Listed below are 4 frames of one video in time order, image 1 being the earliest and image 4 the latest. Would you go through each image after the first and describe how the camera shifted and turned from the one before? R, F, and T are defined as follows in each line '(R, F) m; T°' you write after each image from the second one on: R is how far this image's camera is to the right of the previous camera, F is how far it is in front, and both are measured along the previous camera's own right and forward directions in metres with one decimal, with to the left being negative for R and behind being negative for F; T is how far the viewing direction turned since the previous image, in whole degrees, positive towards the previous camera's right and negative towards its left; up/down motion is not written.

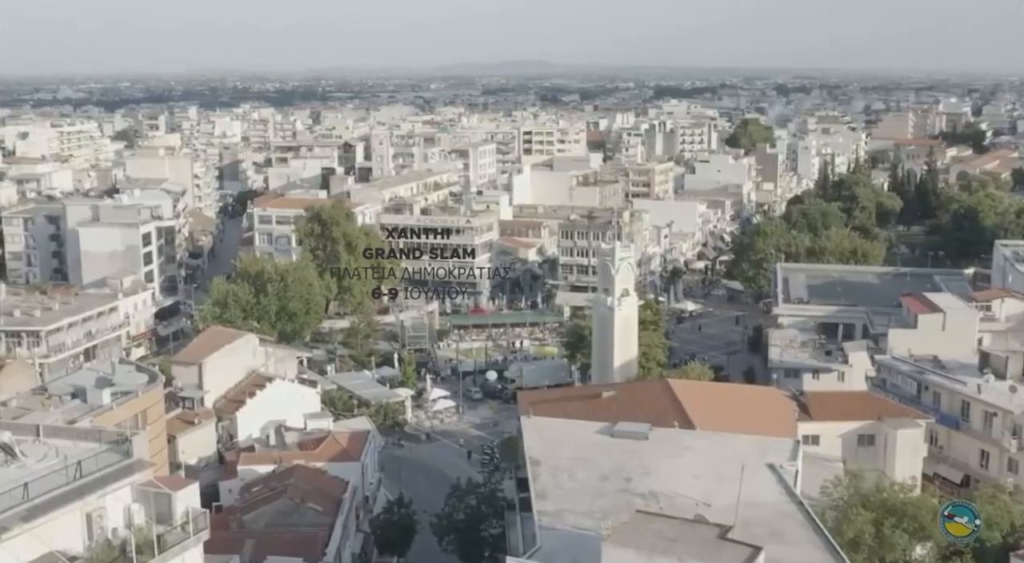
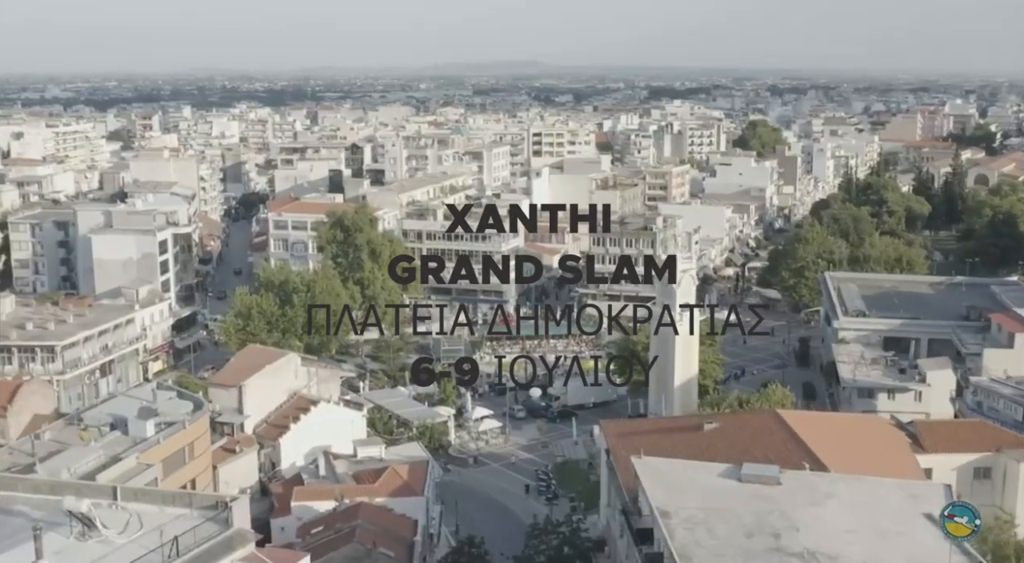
(-1.5, +1.6) m; +1°
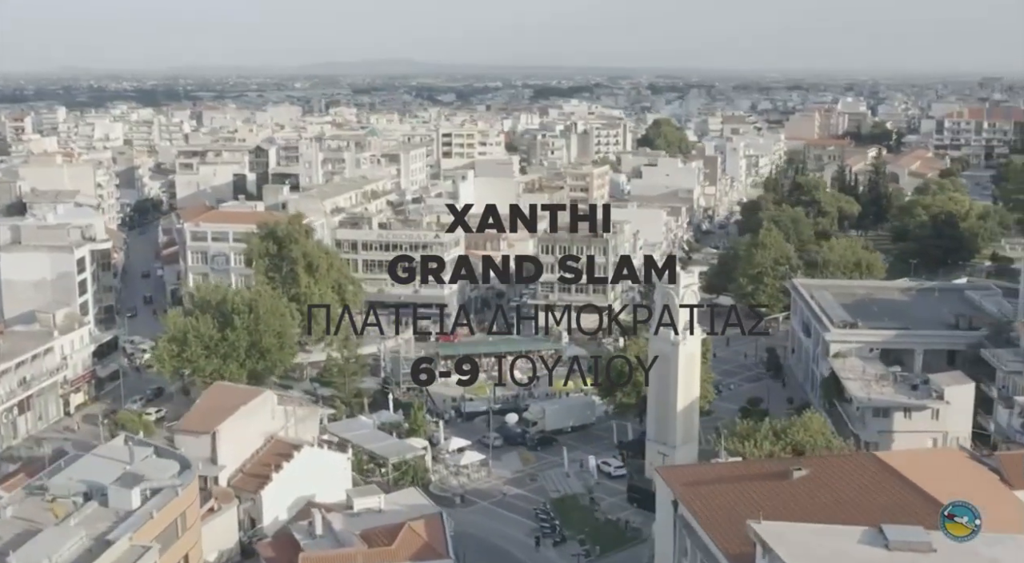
(-2.3, +2.3) m; +6°
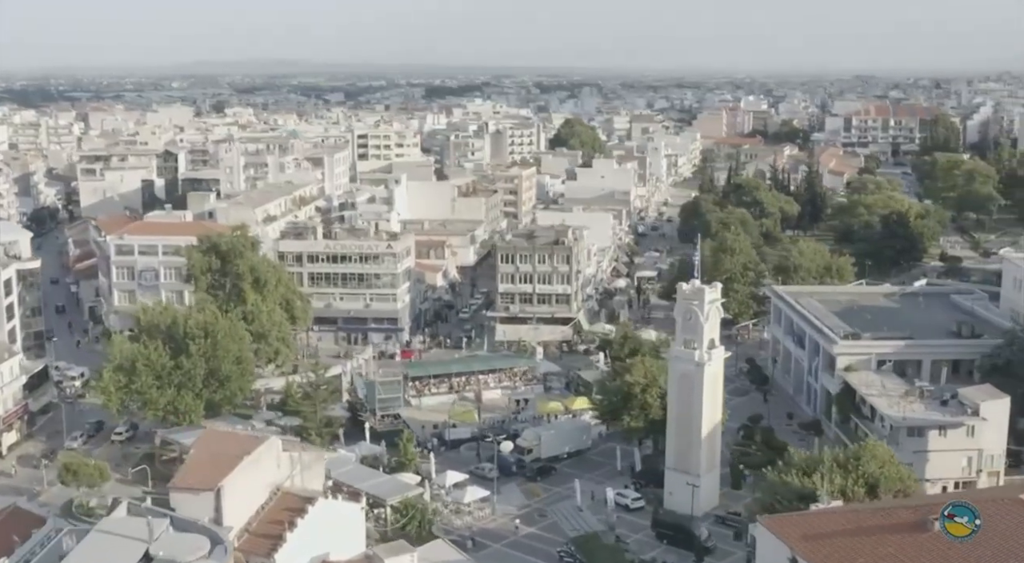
(-2.5, +2.1) m; +6°
